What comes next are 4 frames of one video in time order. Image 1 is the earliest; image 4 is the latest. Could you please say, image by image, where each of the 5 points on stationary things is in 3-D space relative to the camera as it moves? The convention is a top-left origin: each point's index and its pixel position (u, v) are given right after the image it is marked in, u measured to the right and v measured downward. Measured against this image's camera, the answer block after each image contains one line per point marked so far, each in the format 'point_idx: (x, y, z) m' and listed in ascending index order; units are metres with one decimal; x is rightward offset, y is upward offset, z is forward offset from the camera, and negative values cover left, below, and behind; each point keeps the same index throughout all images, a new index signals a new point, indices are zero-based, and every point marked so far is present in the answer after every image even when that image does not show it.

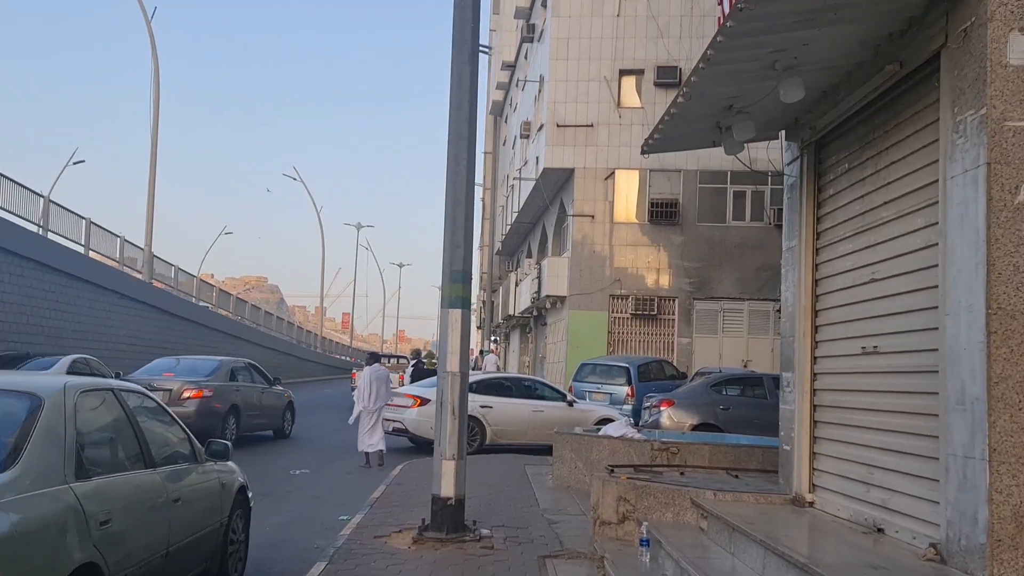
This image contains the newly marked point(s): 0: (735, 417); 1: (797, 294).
0: (+3.6, -2.1, +14.6) m
1: (+2.0, 0.0, +6.2) m
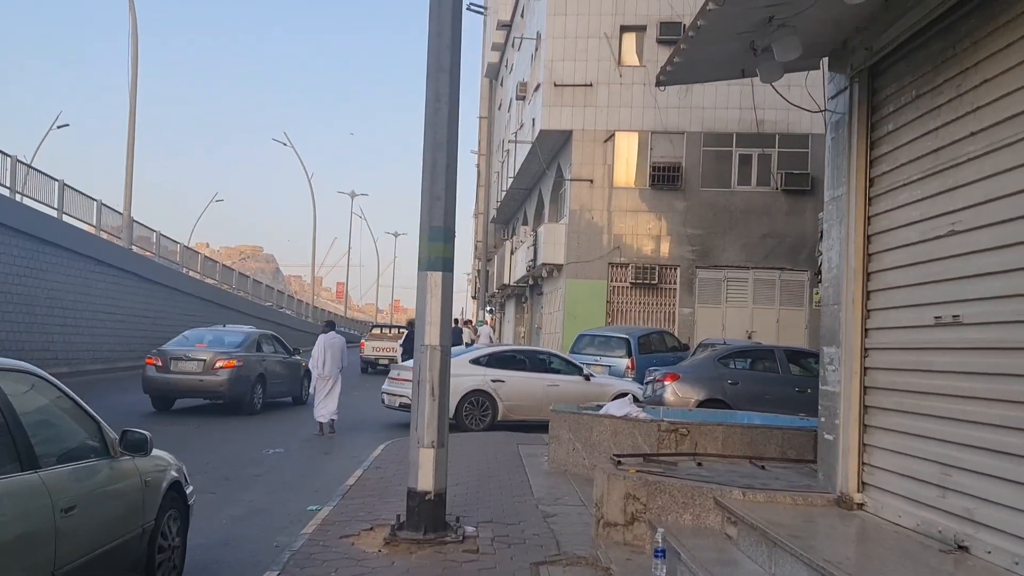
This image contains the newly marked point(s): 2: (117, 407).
0: (+3.5, -1.6, +13.6) m
1: (+1.9, +0.2, +5.2) m
2: (-7.4, -2.2, +17.0) m
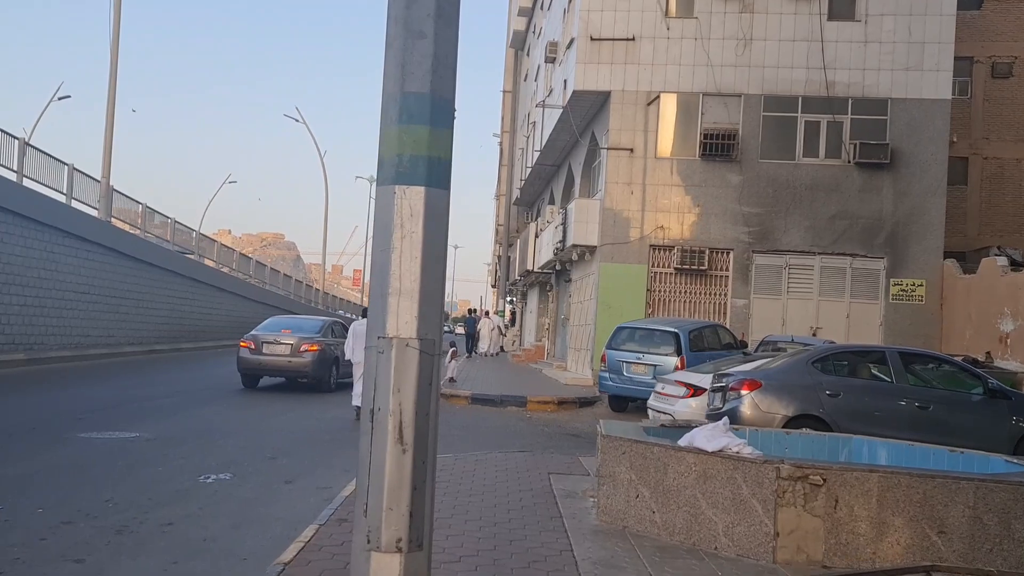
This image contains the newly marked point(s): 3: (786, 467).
0: (+3.9, -1.4, +10.3) m
1: (+2.1, +0.4, +1.9) m
2: (-6.9, -1.8, +14.0) m
3: (+1.7, -1.1, +5.7) m
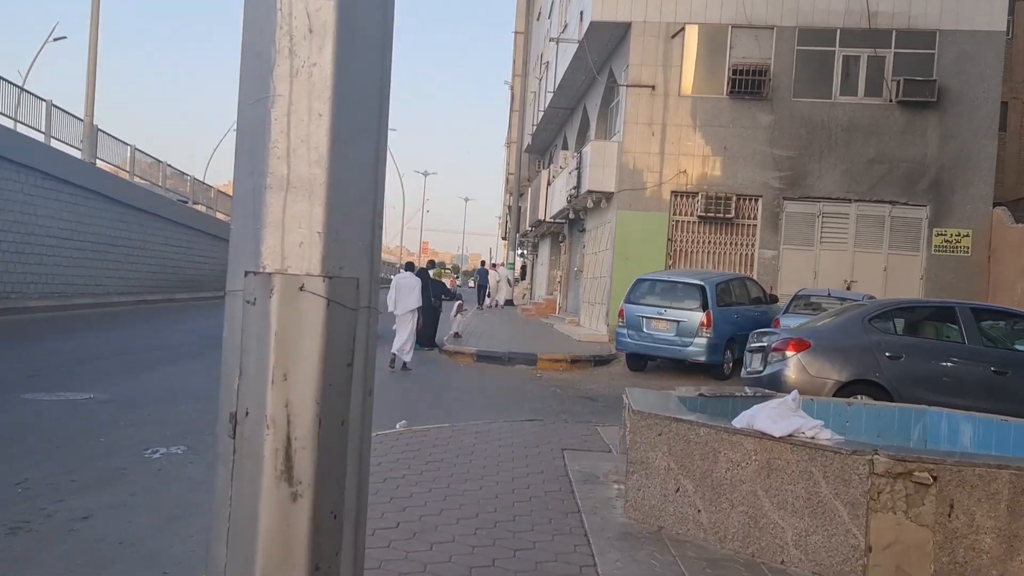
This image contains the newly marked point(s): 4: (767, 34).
0: (+3.9, -0.8, +8.9) m
1: (+2.1, +0.5, +0.4) m
2: (-6.8, -1.0, +12.7) m
3: (+1.8, -0.8, +4.2) m
4: (+5.5, +5.4, +19.1) m
